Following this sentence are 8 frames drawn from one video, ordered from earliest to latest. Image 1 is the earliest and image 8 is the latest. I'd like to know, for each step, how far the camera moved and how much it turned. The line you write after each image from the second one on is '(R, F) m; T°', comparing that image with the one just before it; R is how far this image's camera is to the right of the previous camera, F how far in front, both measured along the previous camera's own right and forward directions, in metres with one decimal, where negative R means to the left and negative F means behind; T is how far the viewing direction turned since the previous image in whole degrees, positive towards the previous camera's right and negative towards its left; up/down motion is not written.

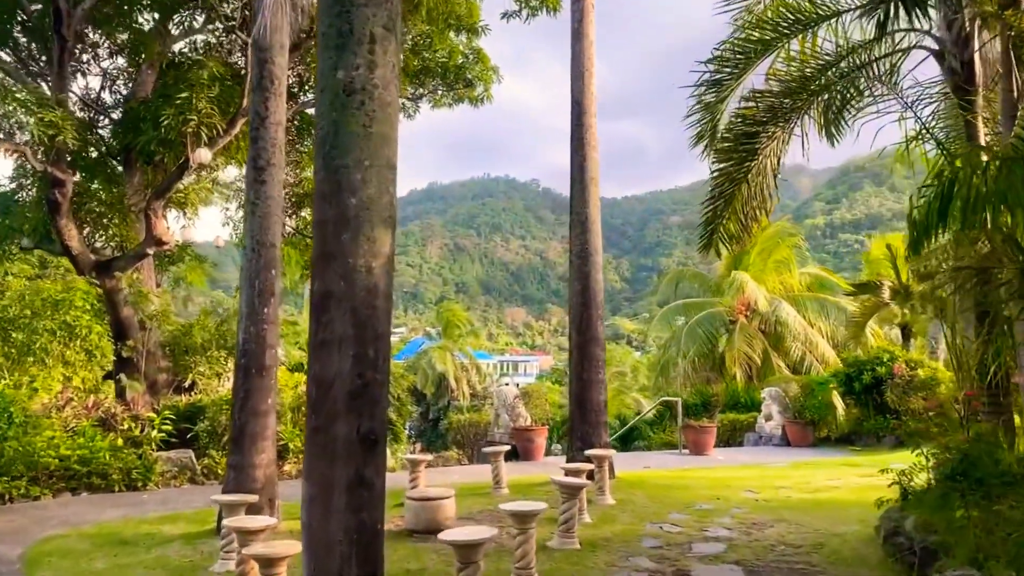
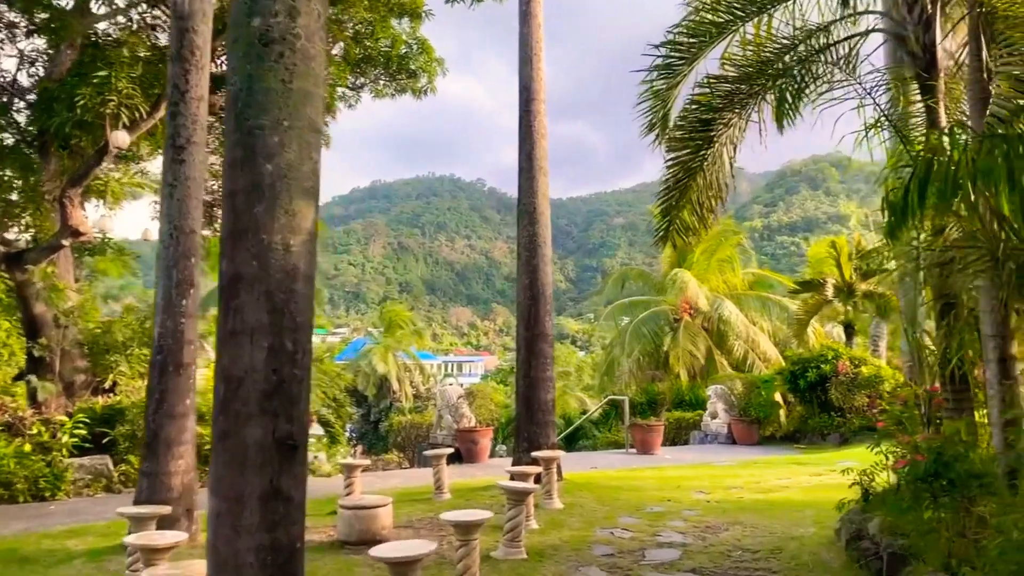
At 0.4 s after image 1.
(0.0, +0.4) m; +4°
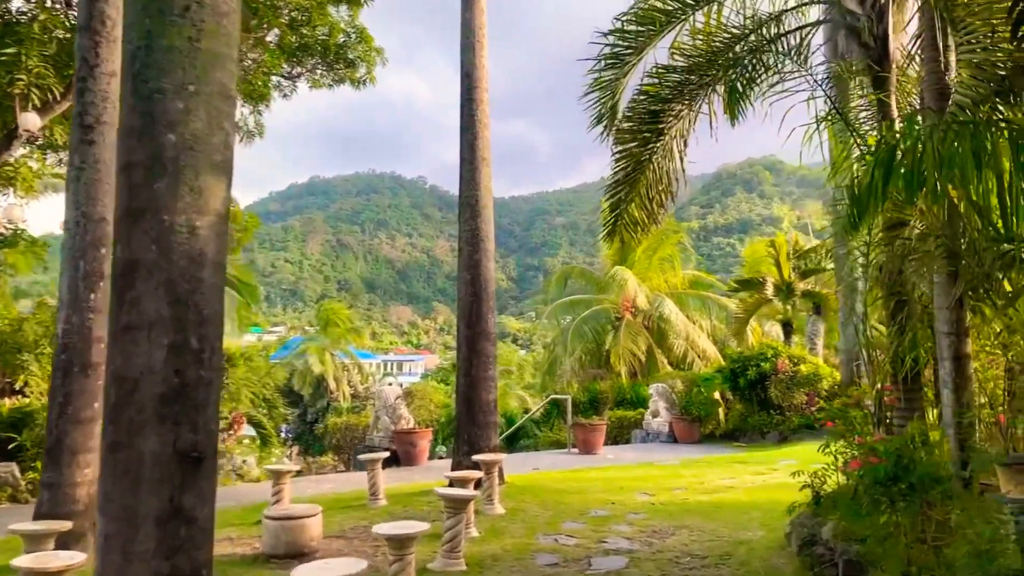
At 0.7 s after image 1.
(0.0, +0.3) m; +4°
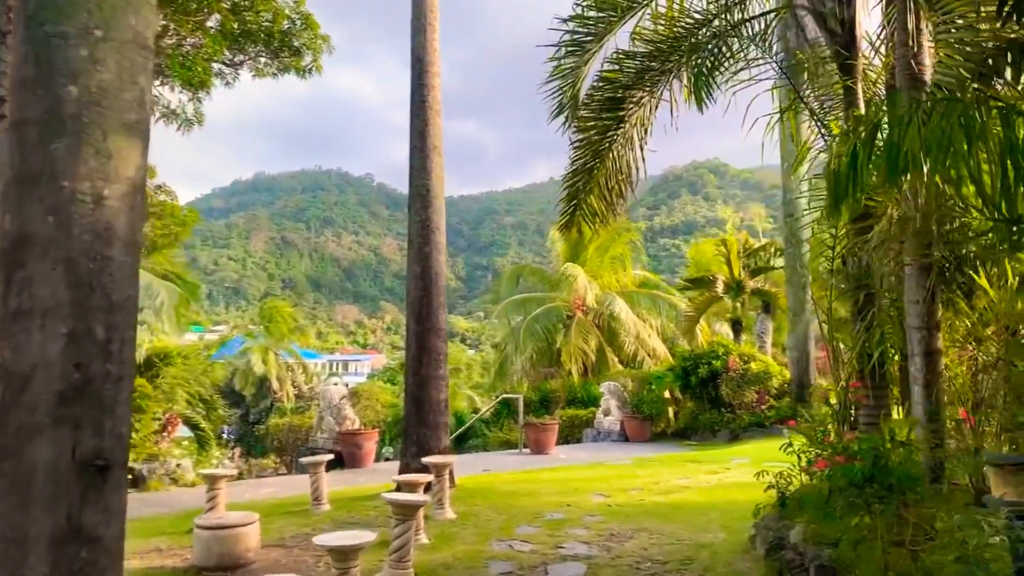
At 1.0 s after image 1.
(0.0, +0.3) m; +4°
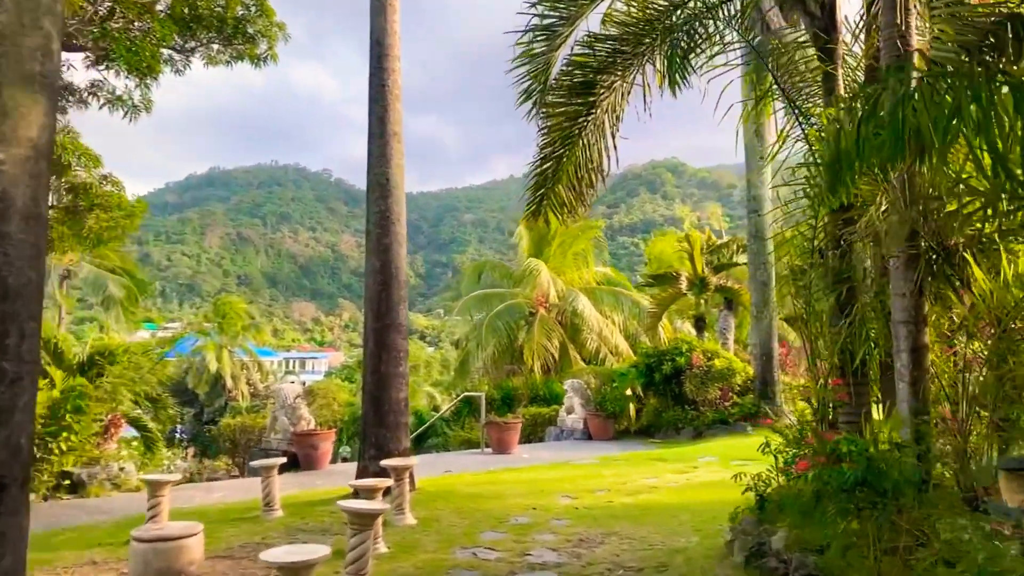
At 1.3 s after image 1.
(0.0, +0.3) m; +3°
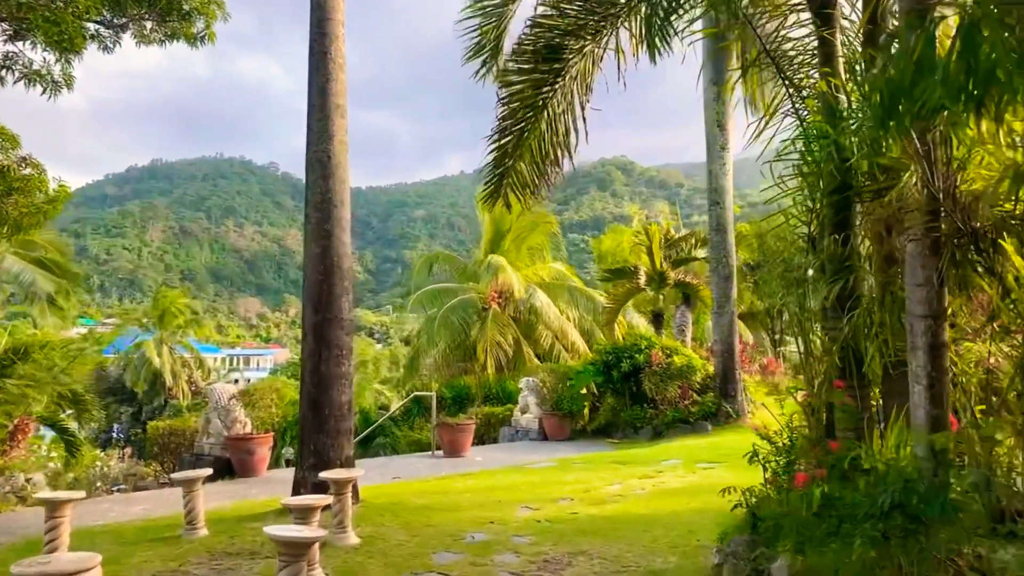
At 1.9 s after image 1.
(0.0, +0.6) m; +4°
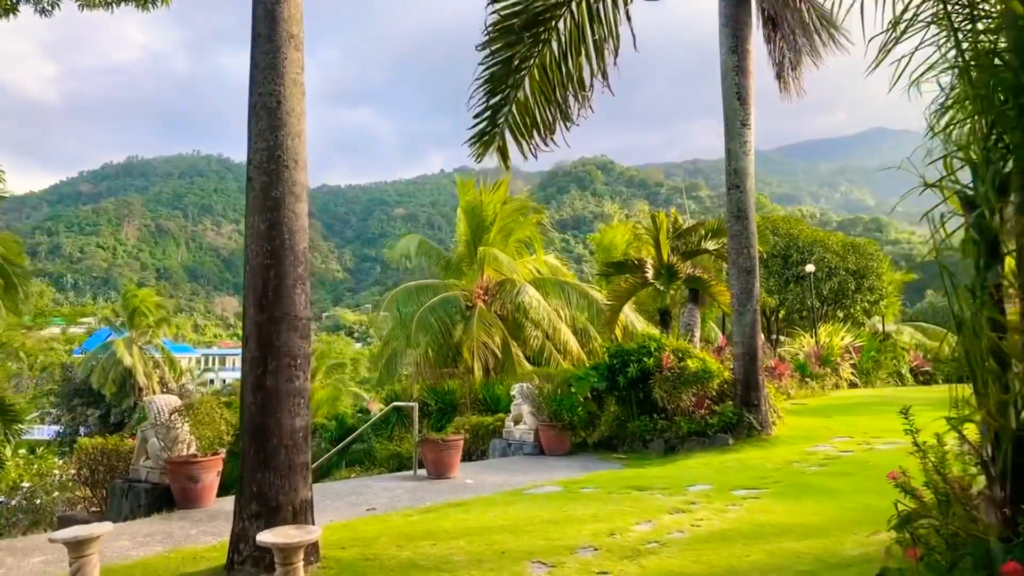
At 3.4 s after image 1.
(-0.2, +1.4) m; +1°
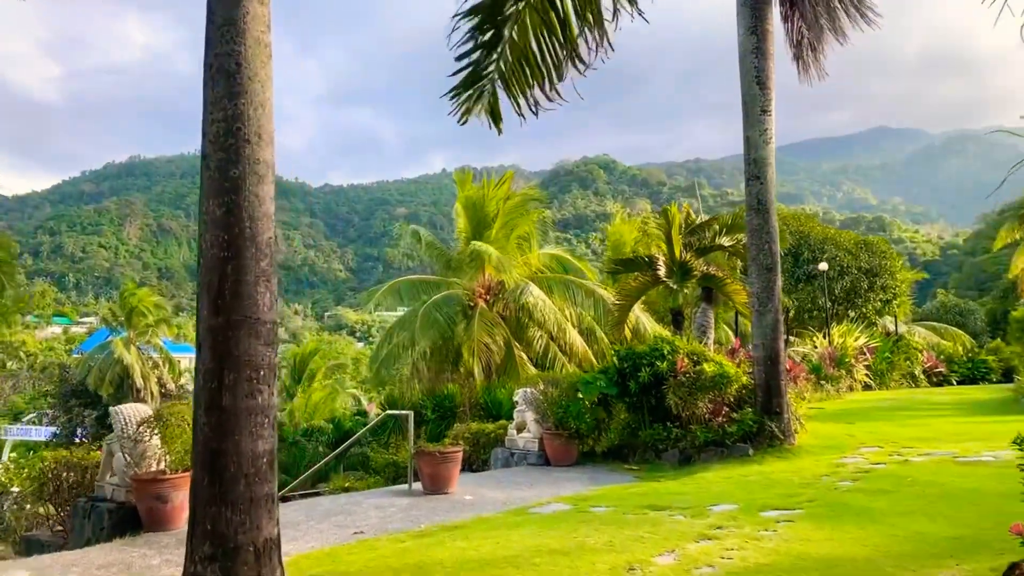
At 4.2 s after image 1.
(0.0, +0.7) m; 0°
